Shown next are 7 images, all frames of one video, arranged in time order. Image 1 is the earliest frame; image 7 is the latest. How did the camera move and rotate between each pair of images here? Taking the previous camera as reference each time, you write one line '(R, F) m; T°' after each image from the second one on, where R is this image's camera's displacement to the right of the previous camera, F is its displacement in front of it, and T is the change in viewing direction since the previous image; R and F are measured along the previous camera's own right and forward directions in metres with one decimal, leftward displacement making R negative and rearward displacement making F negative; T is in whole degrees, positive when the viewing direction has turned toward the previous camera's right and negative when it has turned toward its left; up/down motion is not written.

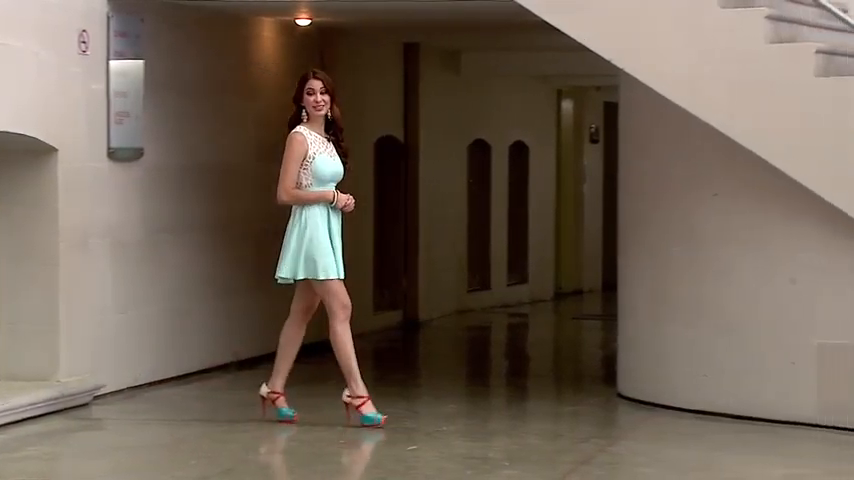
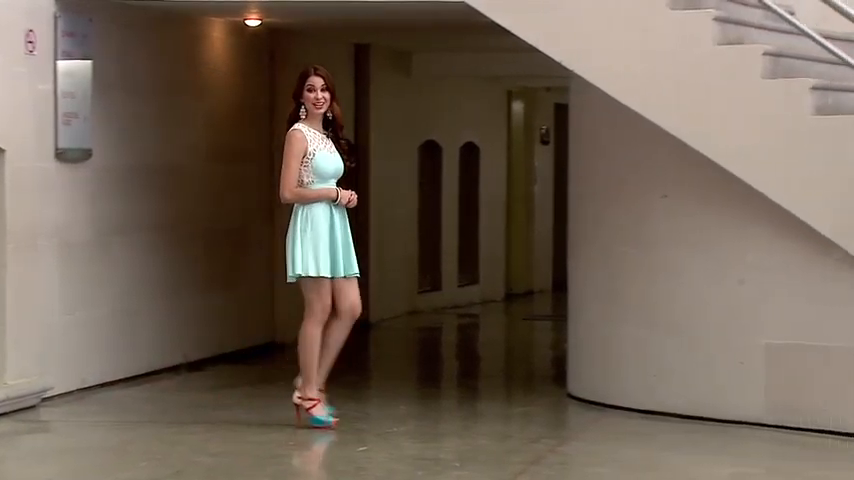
(0.0, 0.0) m; +2°
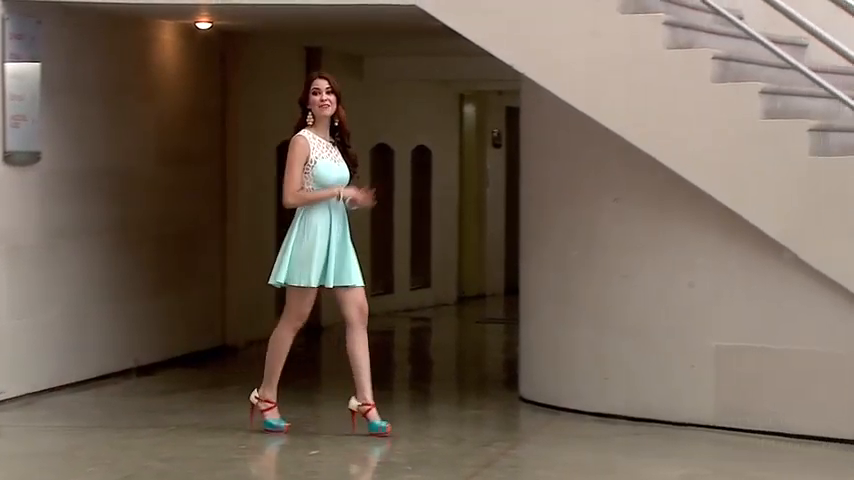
(0.0, 0.0) m; +2°
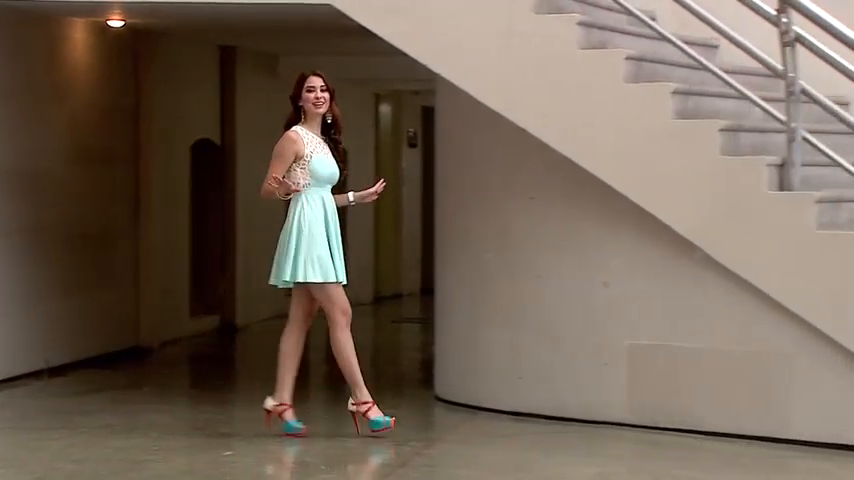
(0.0, 0.0) m; +3°
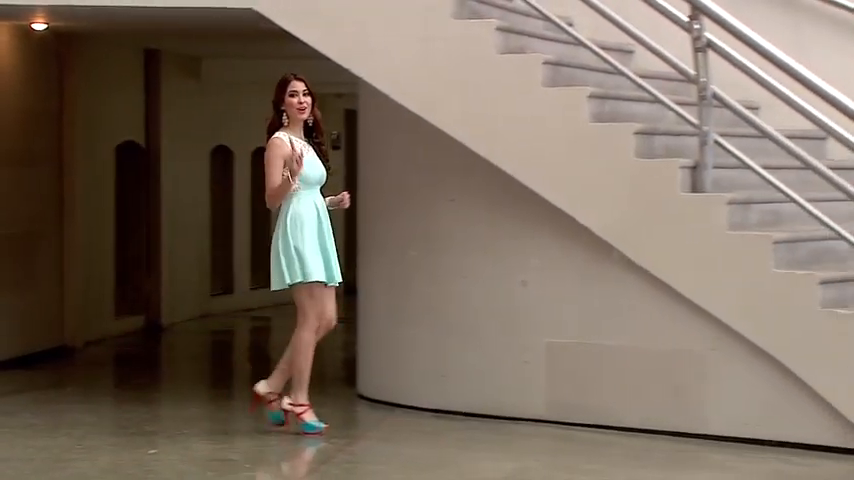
(0.0, -0.1) m; +3°
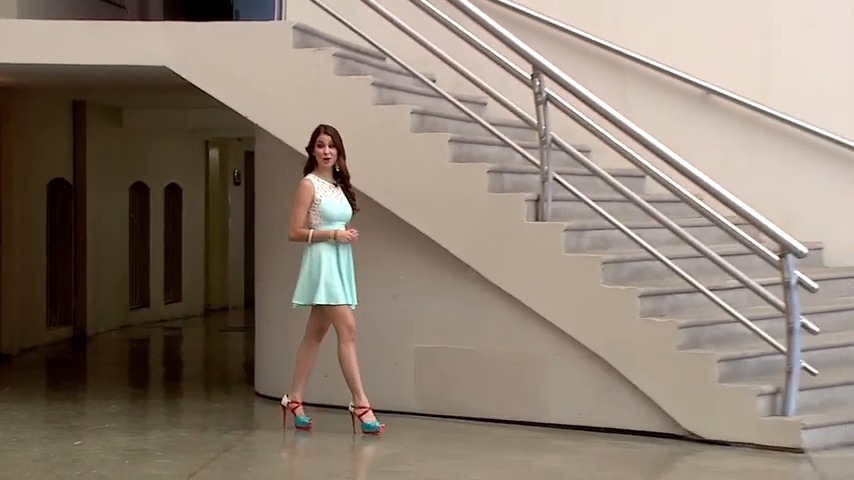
(+0.1, -1.1) m; +4°
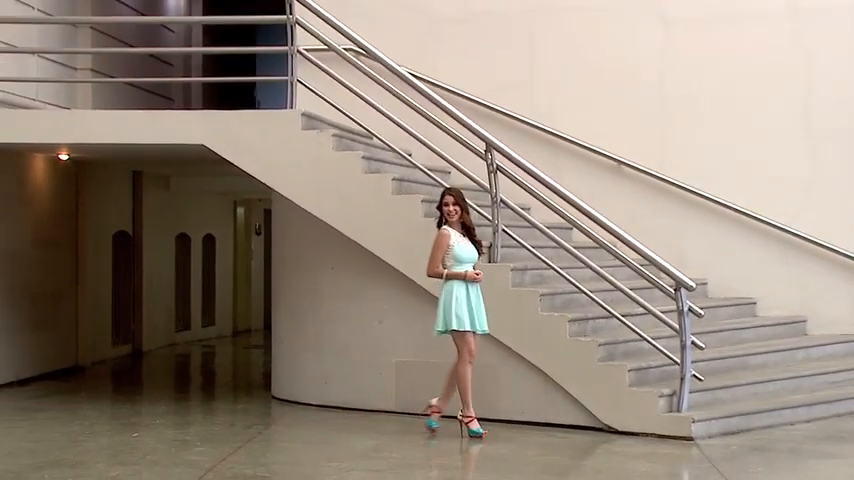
(+0.2, -2.1) m; 0°
